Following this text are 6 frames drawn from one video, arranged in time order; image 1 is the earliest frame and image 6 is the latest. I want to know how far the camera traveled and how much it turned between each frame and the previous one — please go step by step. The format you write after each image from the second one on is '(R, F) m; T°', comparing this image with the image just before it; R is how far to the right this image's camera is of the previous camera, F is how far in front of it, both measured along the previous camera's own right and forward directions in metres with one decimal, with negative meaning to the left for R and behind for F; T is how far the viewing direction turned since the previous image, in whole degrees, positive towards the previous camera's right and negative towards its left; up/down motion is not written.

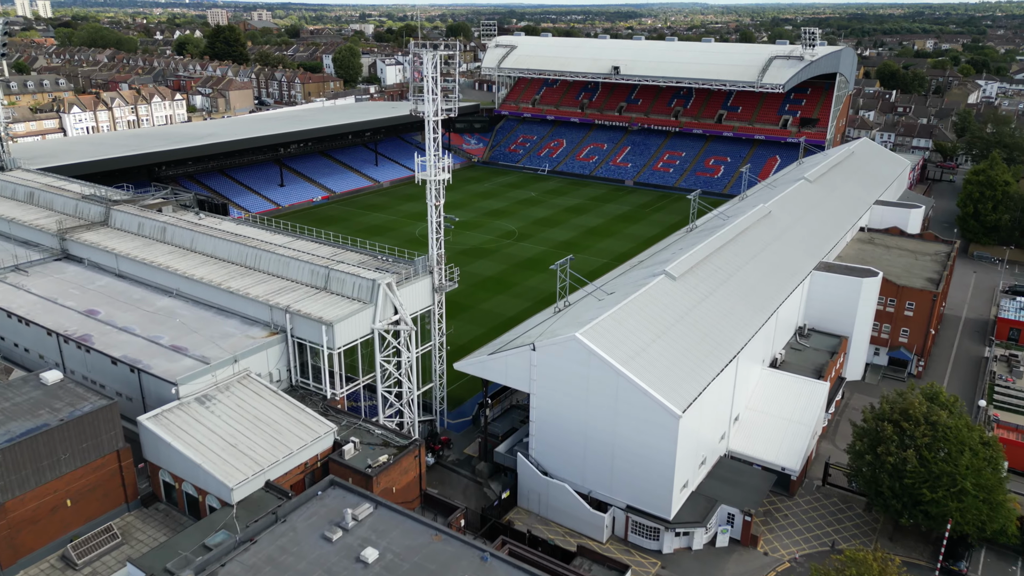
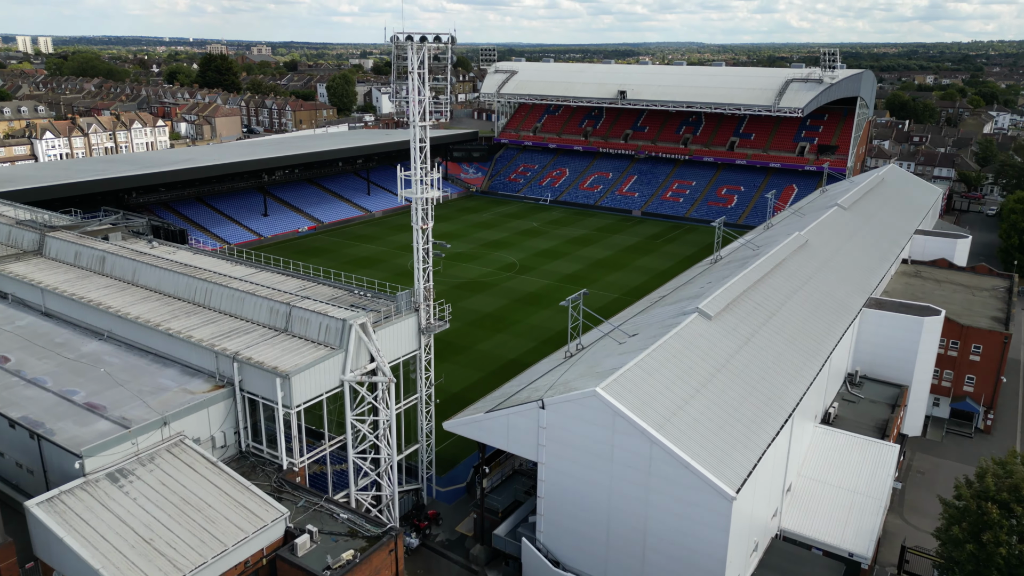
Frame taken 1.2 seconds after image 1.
(-0.1, +5.0) m; 0°
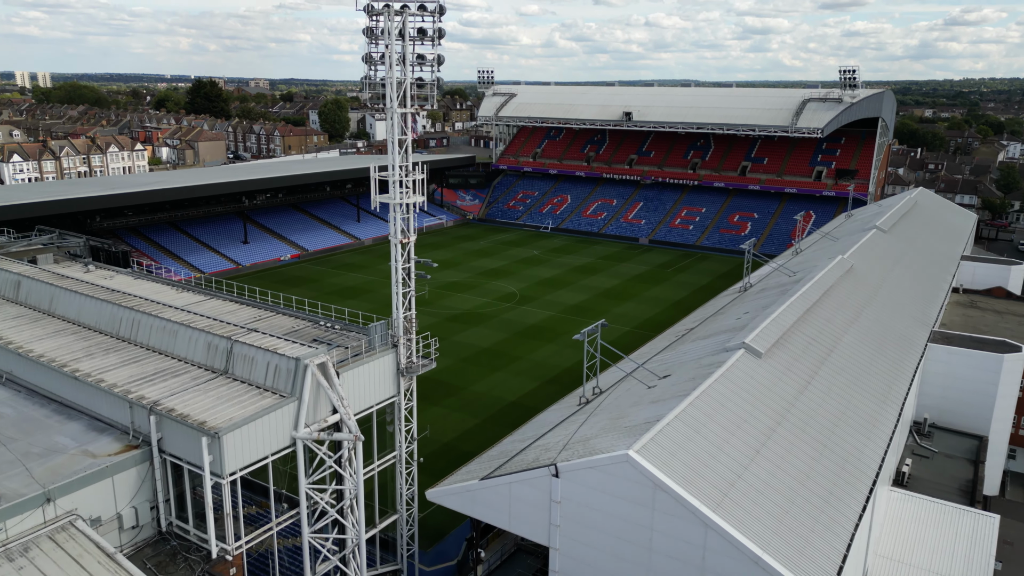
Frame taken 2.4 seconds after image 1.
(-0.1, +4.8) m; 0°
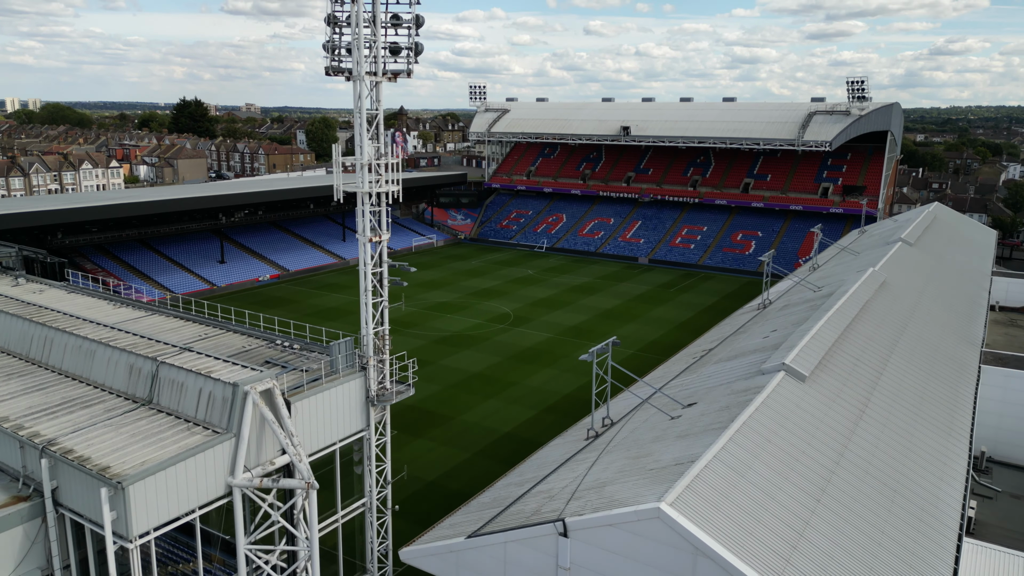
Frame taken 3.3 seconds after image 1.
(0.0, +3.4) m; +1°
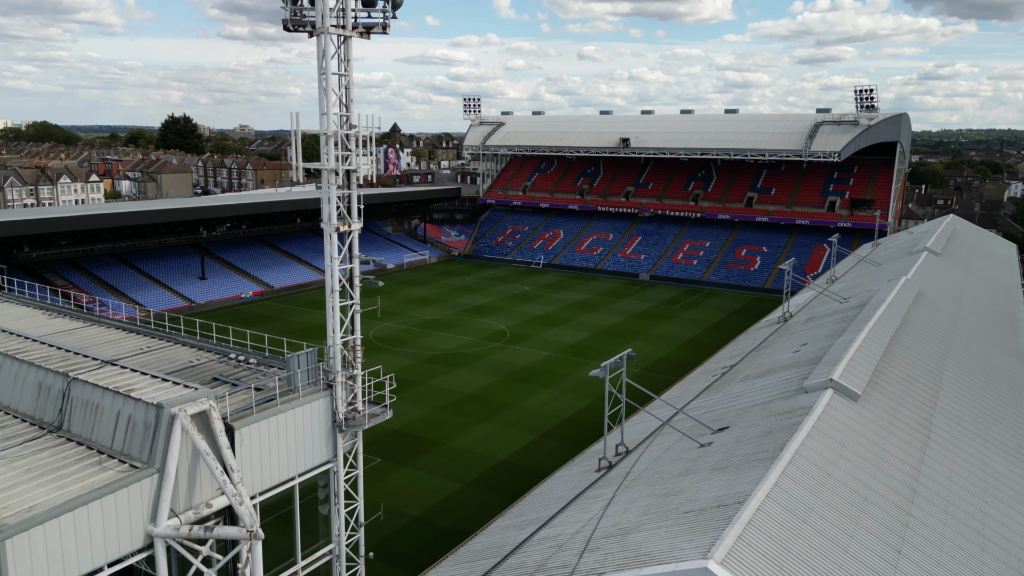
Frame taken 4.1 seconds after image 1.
(0.0, +2.7) m; 0°
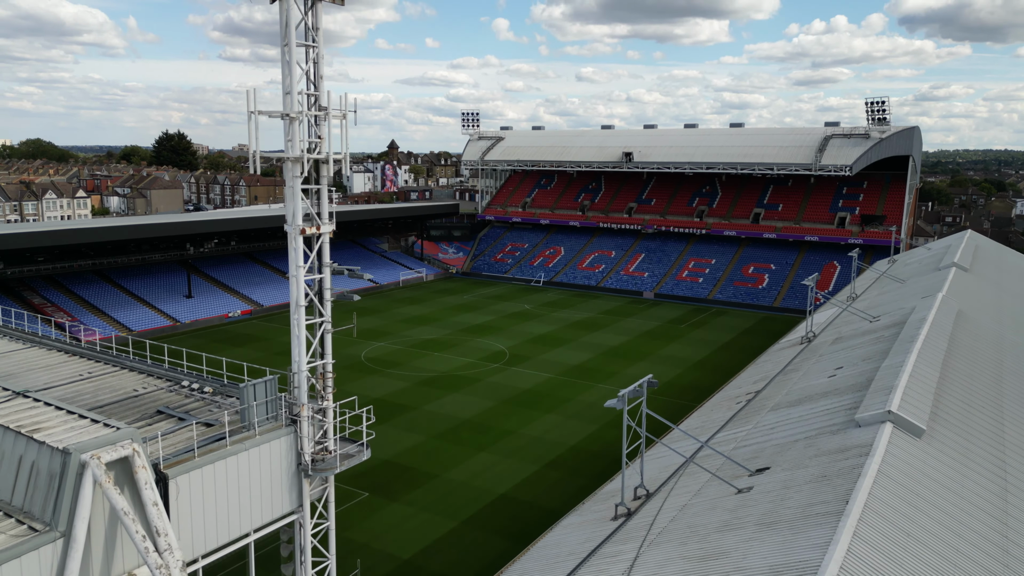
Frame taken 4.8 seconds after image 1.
(0.0, +2.1) m; 0°
